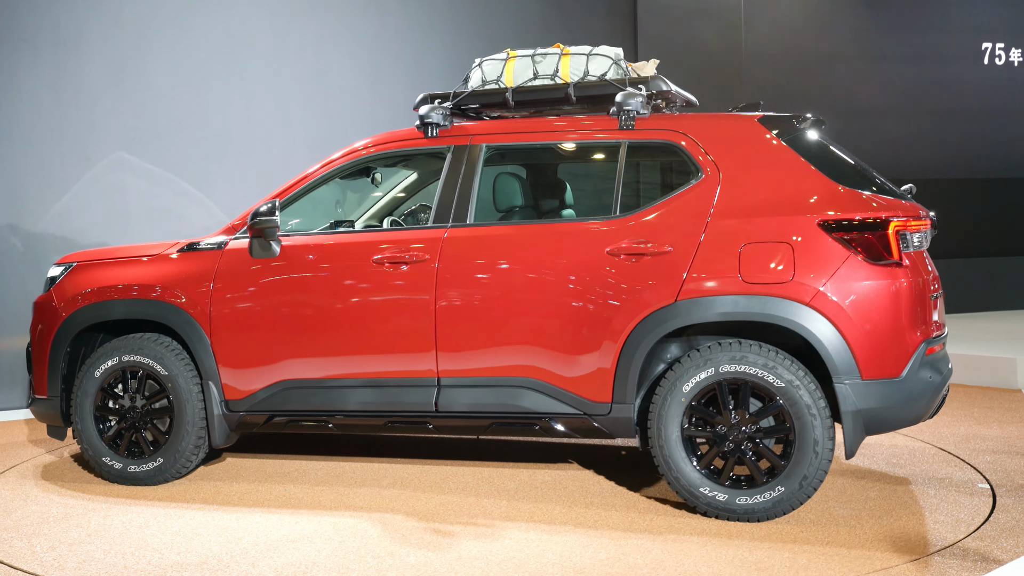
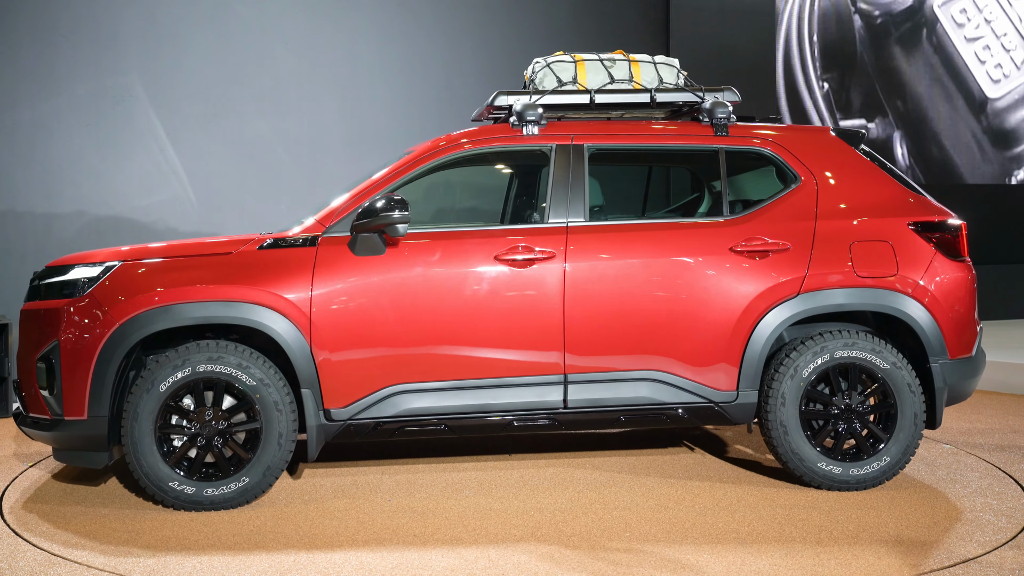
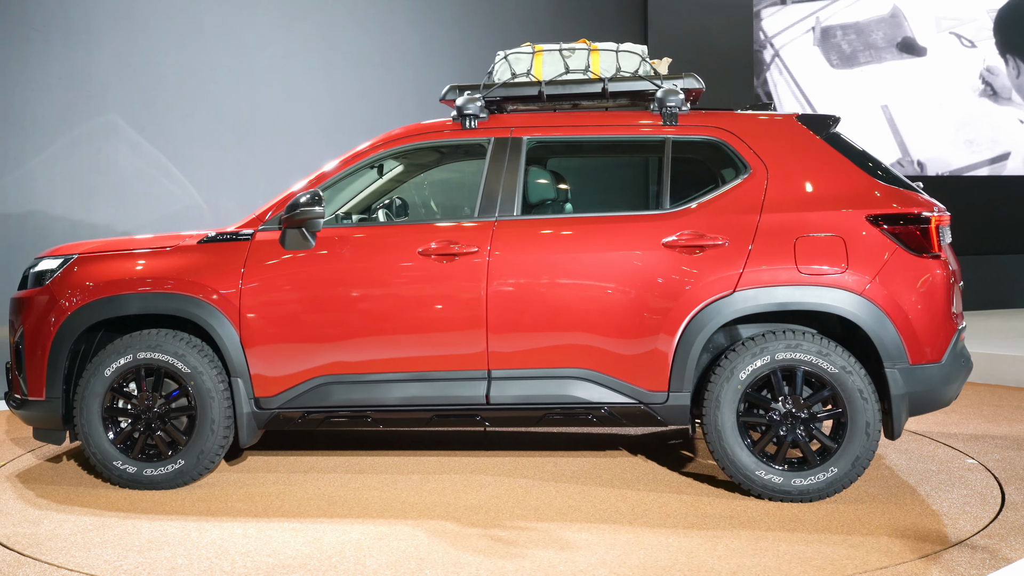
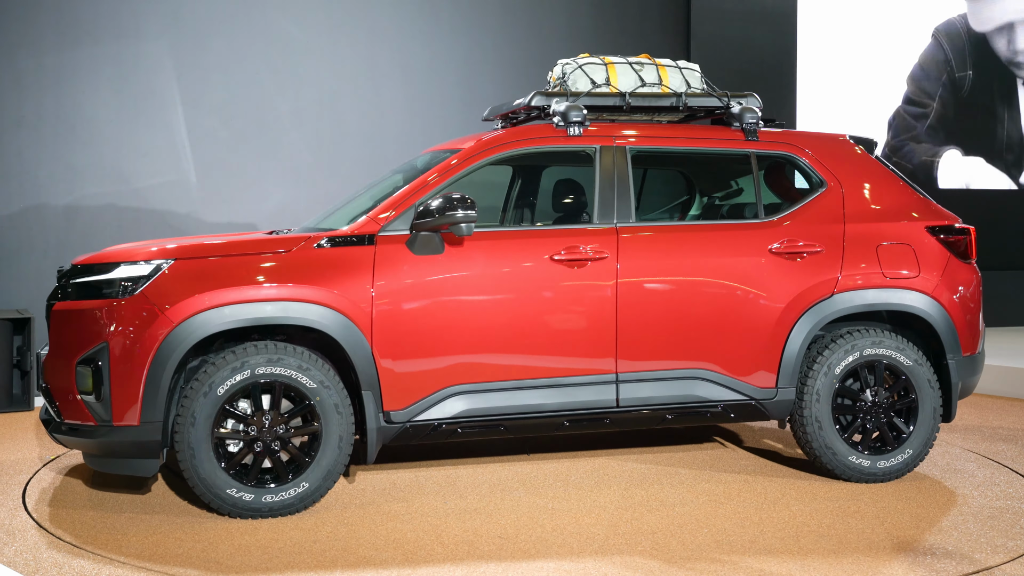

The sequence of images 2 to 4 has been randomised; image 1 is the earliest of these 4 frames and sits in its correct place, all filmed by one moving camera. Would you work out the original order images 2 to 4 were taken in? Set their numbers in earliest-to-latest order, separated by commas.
3, 2, 4
